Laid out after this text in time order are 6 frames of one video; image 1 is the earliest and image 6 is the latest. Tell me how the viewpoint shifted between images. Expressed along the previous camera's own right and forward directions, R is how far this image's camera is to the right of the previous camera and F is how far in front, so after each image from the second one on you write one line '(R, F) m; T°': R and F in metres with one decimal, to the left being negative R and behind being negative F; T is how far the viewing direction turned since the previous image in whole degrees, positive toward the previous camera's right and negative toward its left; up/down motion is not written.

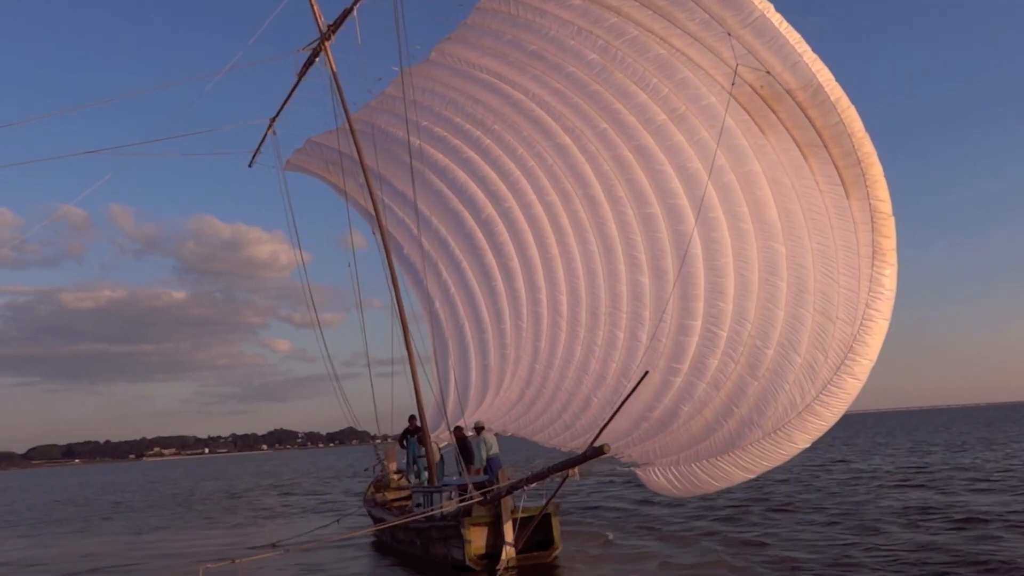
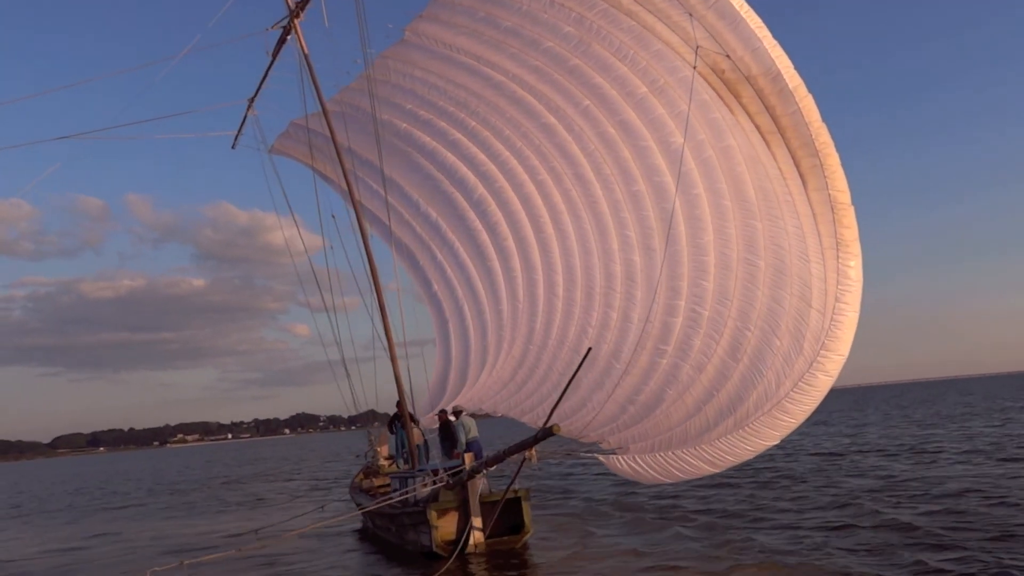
(+0.5, +0.2) m; -1°
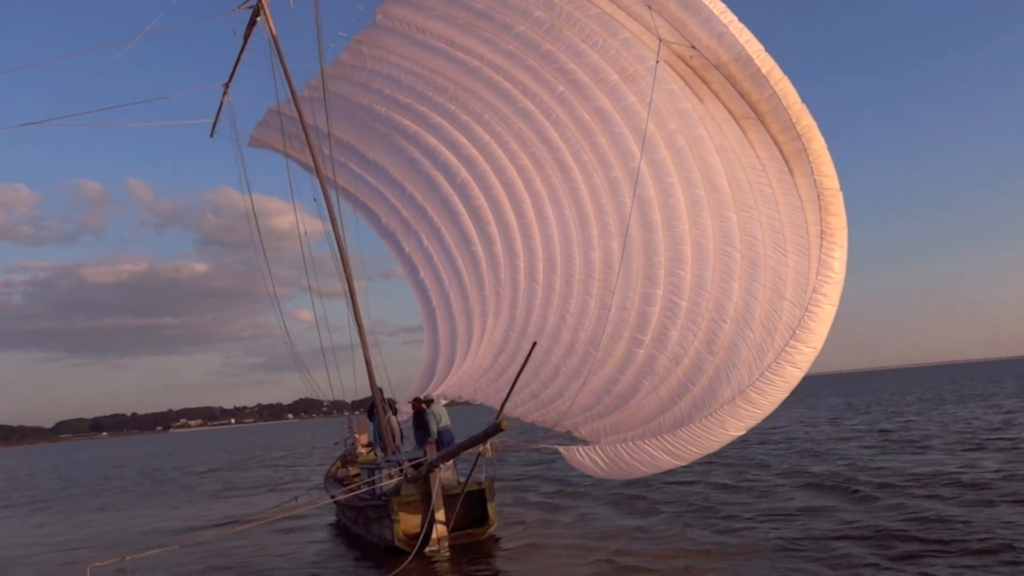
(+0.3, +0.2) m; 0°
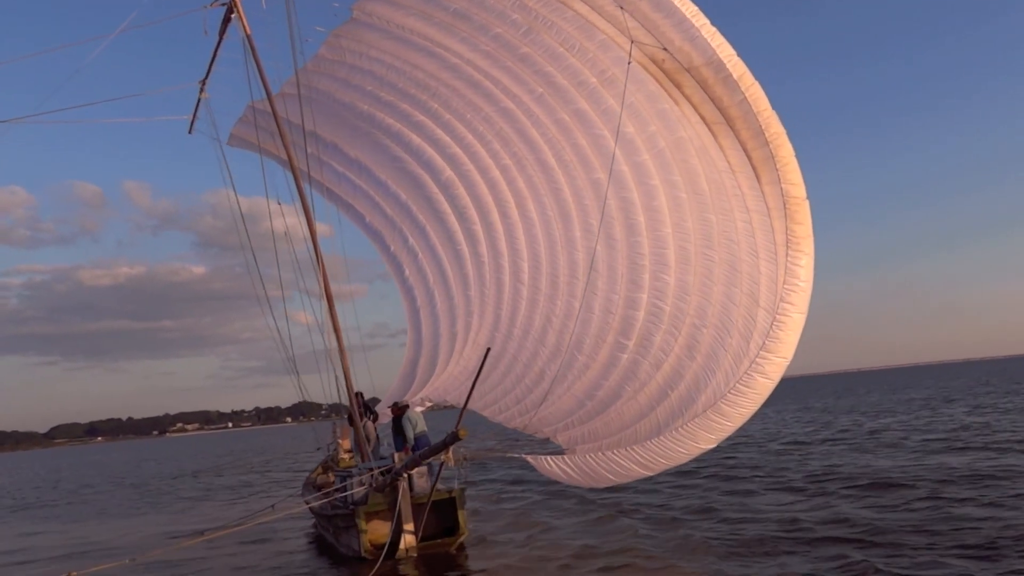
(+0.3, +0.2) m; 0°
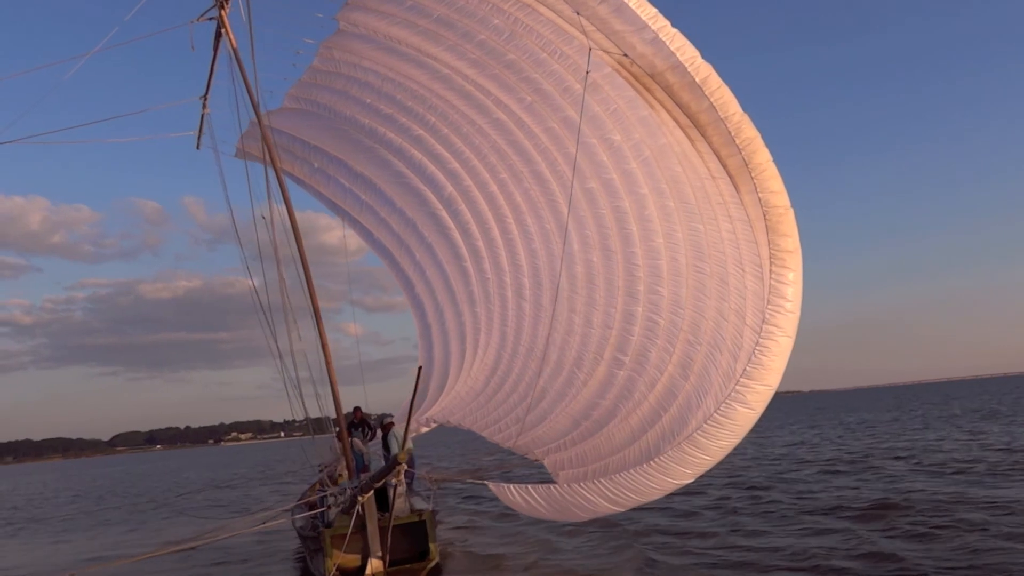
(+0.5, +0.4) m; -2°
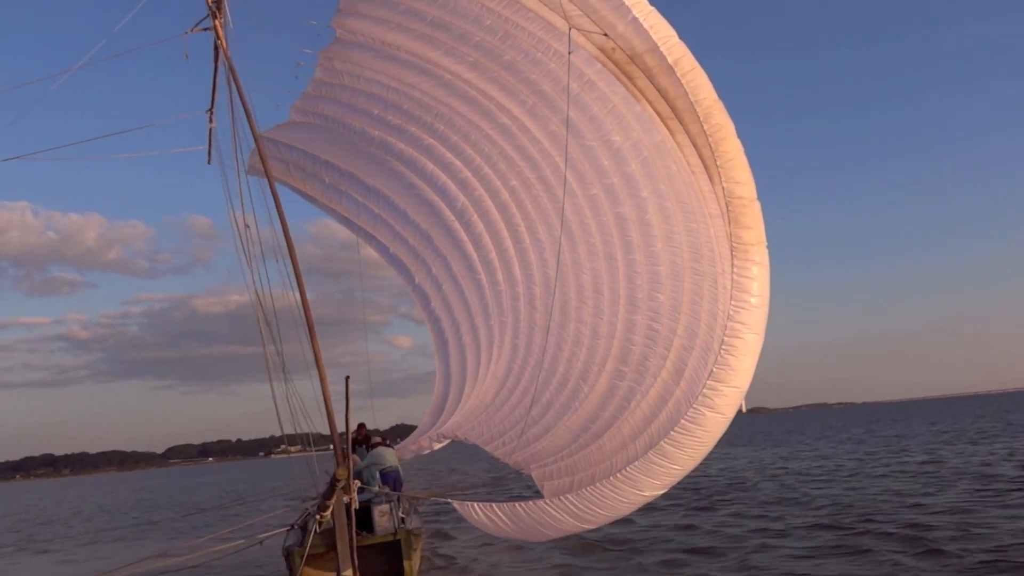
(+0.5, +0.4) m; -2°
